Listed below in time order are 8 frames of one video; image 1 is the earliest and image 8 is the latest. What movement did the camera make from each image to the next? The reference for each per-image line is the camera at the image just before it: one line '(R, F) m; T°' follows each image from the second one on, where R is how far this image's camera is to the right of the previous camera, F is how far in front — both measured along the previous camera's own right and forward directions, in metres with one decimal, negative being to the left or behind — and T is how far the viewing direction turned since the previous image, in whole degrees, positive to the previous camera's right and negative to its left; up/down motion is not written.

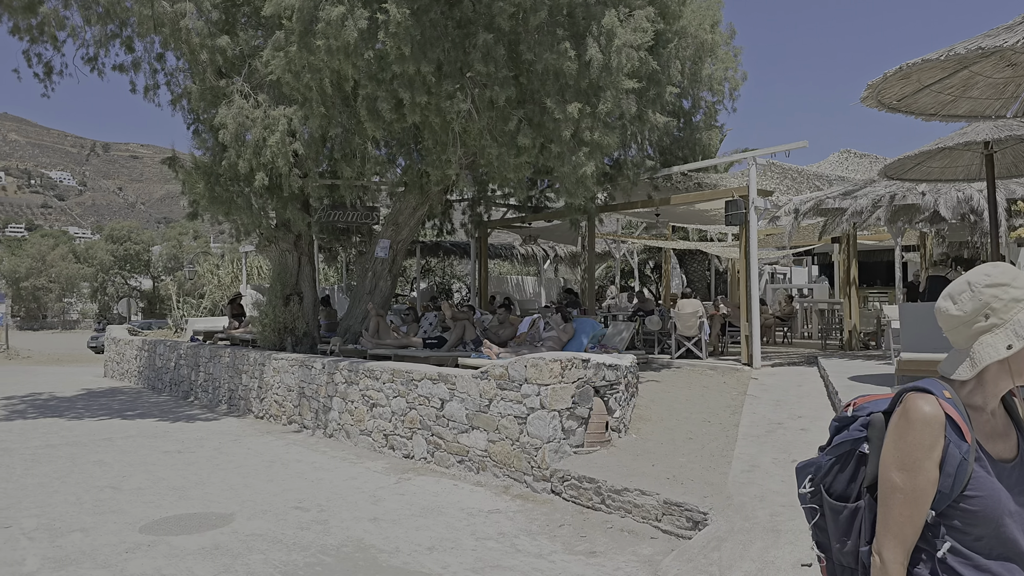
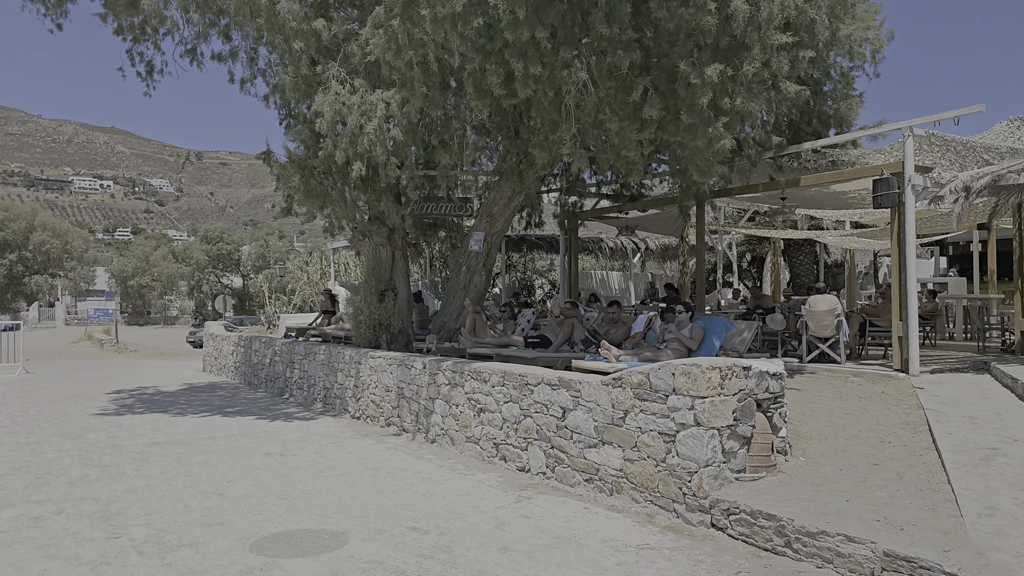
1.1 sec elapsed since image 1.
(-0.4, +0.7) m; -5°
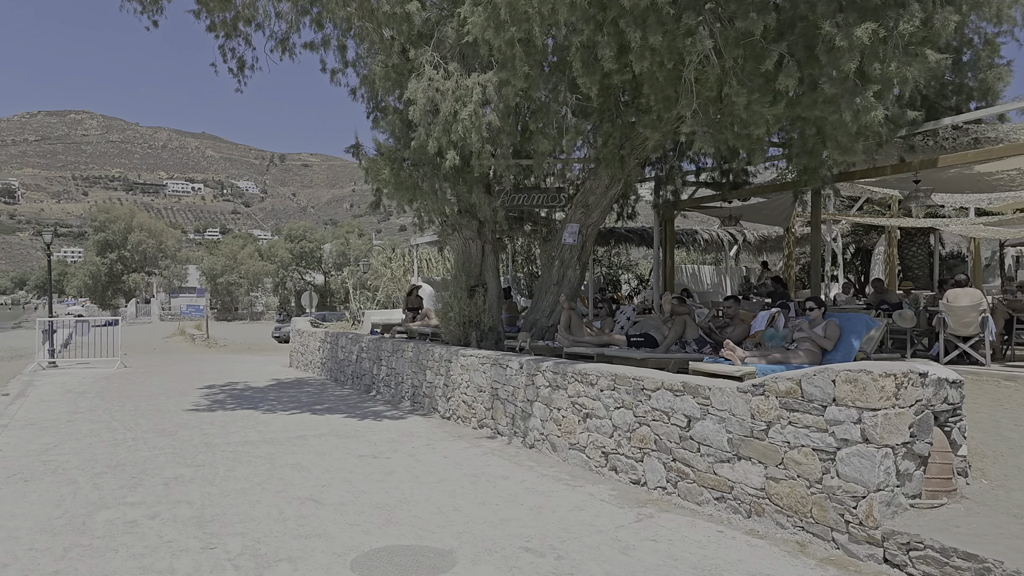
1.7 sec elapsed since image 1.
(-0.3, +0.5) m; -5°
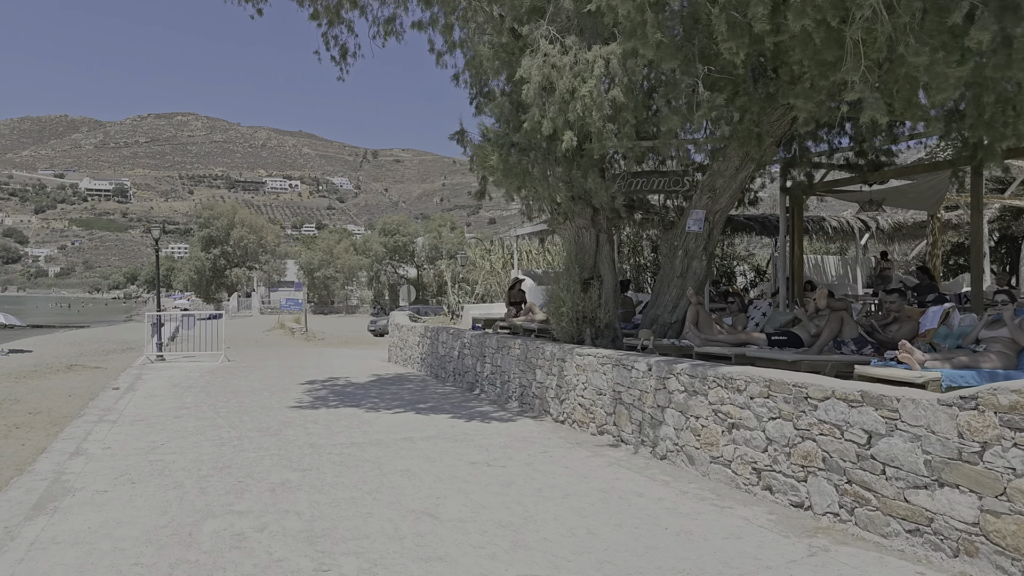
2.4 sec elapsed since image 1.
(-0.3, +0.7) m; -6°
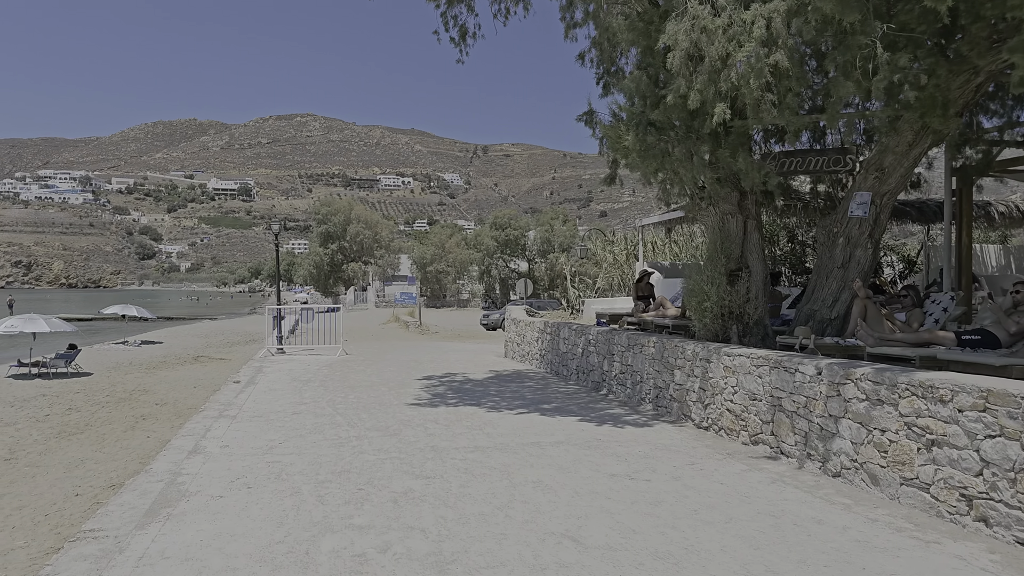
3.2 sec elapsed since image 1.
(-0.3, +0.7) m; -7°
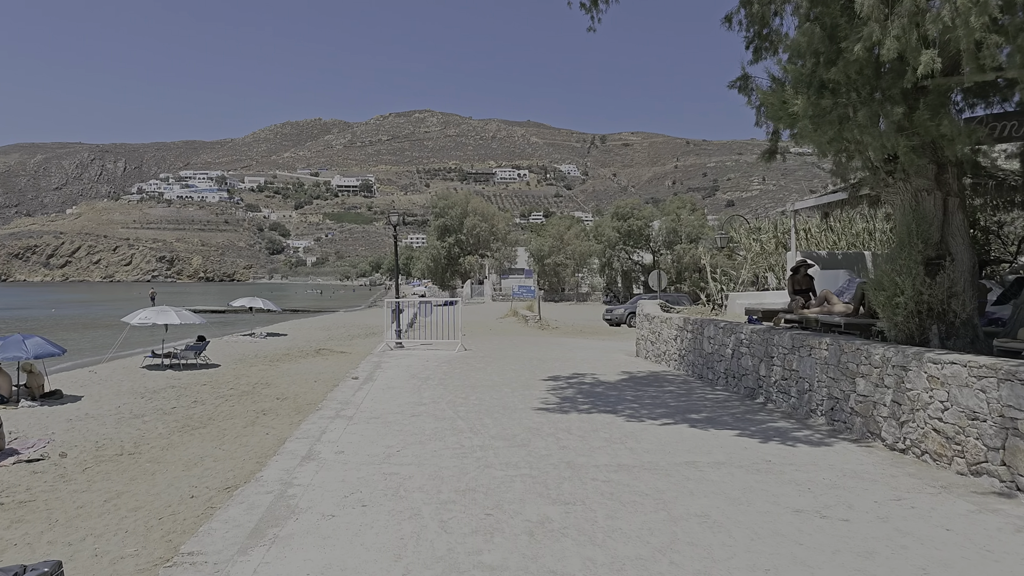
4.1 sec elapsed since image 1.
(-0.3, +1.0) m; -8°
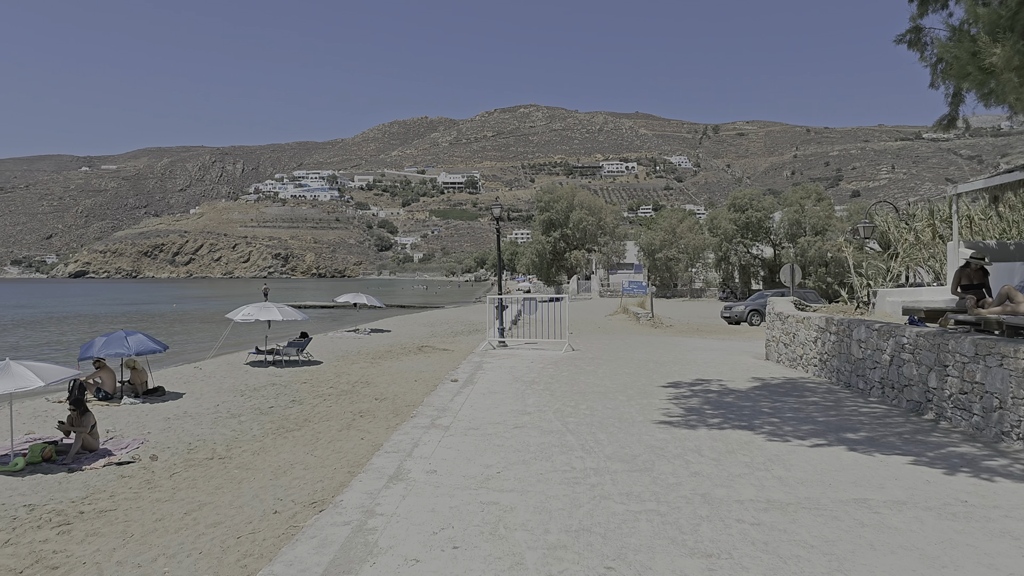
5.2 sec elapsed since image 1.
(-0.1, +1.2) m; -7°
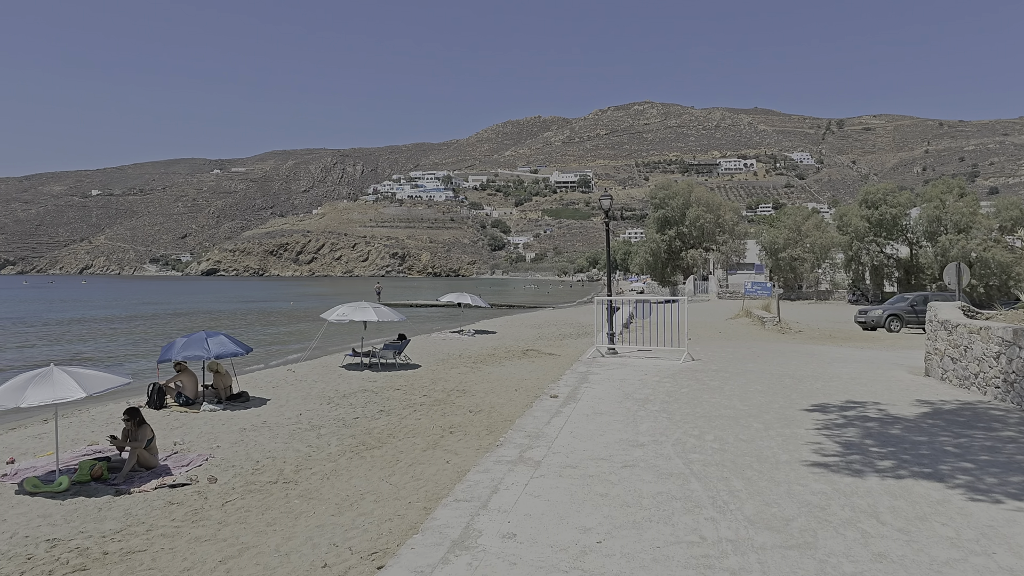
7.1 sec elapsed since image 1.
(0.0, +1.7) m; -8°
